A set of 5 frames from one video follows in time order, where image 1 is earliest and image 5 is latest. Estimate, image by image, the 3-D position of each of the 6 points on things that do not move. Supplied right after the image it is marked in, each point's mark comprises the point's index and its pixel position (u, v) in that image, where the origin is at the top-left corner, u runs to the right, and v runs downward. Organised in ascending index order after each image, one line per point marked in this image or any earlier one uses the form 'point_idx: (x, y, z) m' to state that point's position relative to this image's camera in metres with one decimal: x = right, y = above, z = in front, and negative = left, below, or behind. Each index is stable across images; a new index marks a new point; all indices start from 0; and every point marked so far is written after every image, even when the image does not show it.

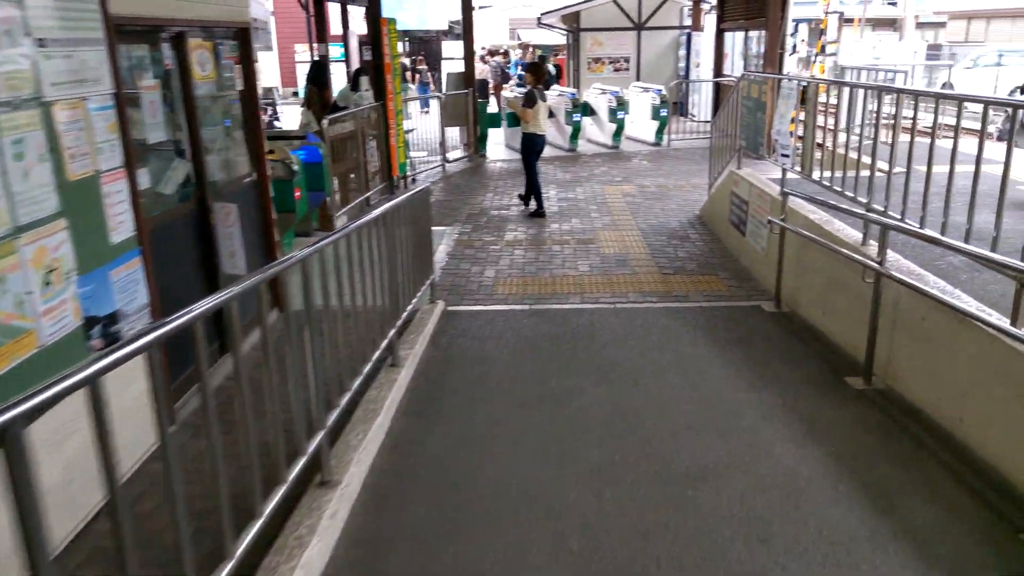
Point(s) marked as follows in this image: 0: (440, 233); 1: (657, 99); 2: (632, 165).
0: (-0.8, +0.6, +8.4) m
1: (+2.7, +3.5, +14.3) m
2: (+2.0, +2.0, +12.6) m
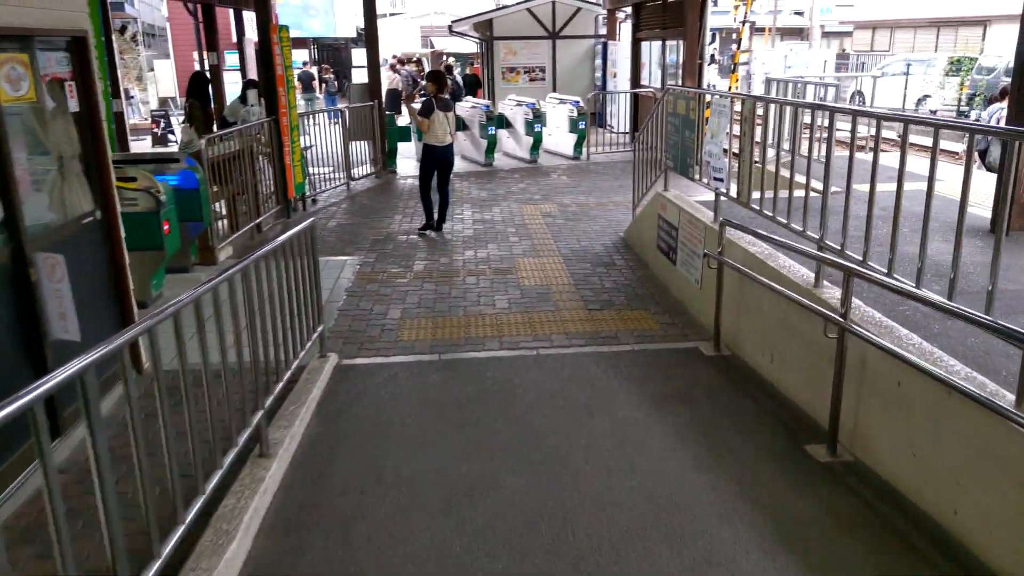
0: (-1.7, +0.2, +7.5) m
1: (+1.1, +3.2, +13.7) m
2: (+0.6, +1.7, +12.0) m
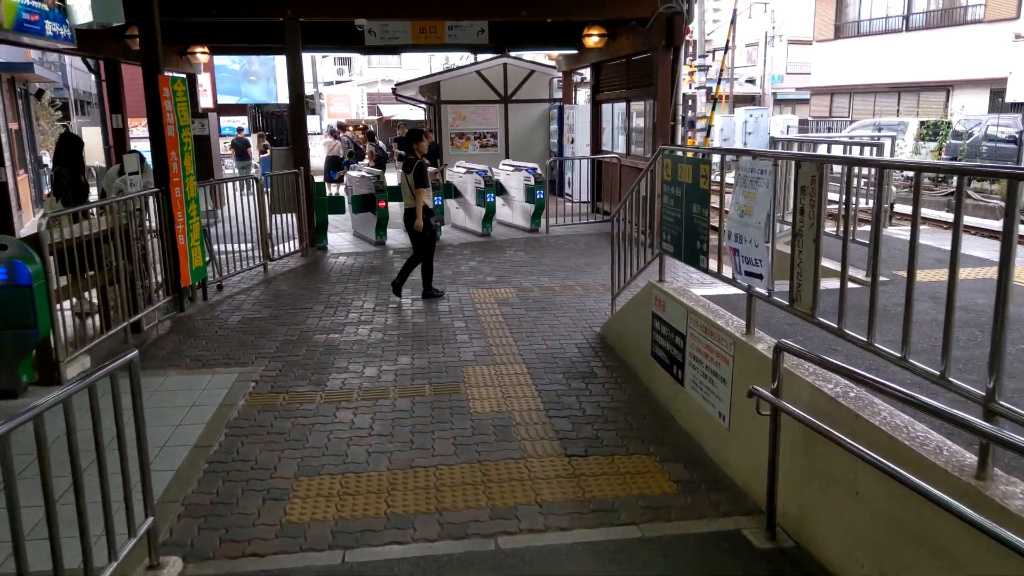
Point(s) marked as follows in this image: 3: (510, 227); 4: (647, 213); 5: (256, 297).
0: (-2.1, -0.7, +5.6) m
1: (+0.3, +1.7, +12.2) m
2: (-0.1, +0.4, +10.4) m
3: (0.0, +1.0, +13.1) m
4: (+1.0, +0.6, +5.8) m
5: (-2.8, -0.1, +8.3) m
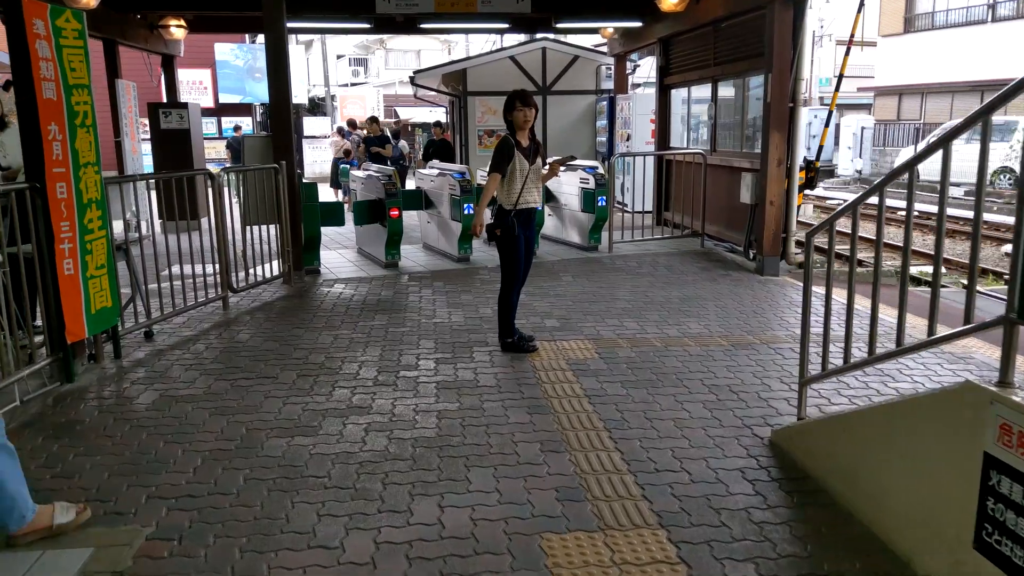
0: (-1.6, -1.0, +2.8) m
1: (+0.9, +1.3, +9.3) m
2: (+0.5, 0.0, +7.5) m
3: (+0.6, +0.6, +10.2) m
4: (+1.5, +0.2, +2.9) m
5: (-2.2, -0.5, +5.4) m
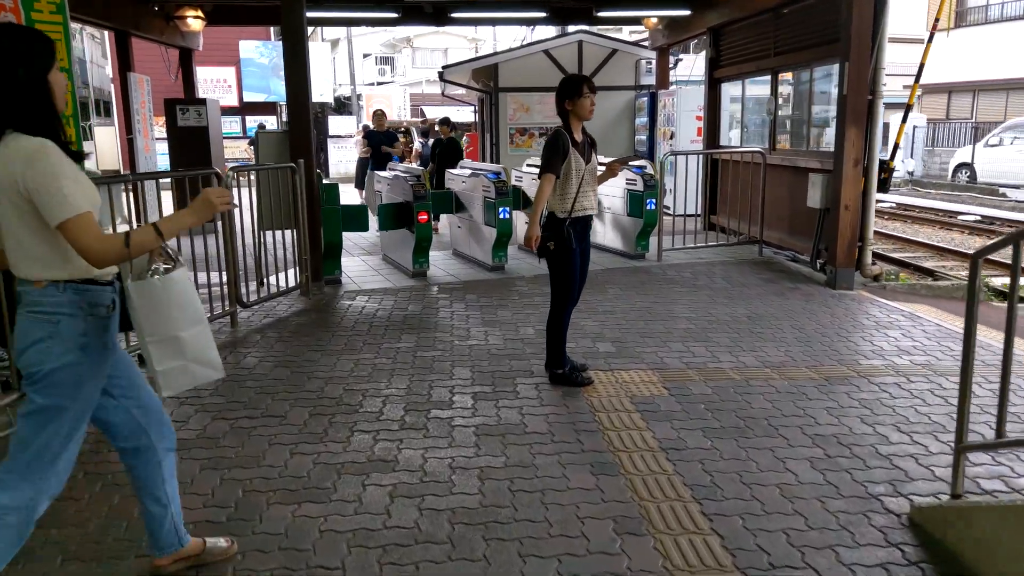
0: (-1.4, -1.1, +2.0) m
1: (+1.4, +1.2, +8.5) m
2: (+0.9, -0.1, +6.6) m
3: (+1.1, +0.5, +9.3) m
4: (+1.7, +0.1, +2.0) m
5: (-1.9, -0.6, +4.7) m
